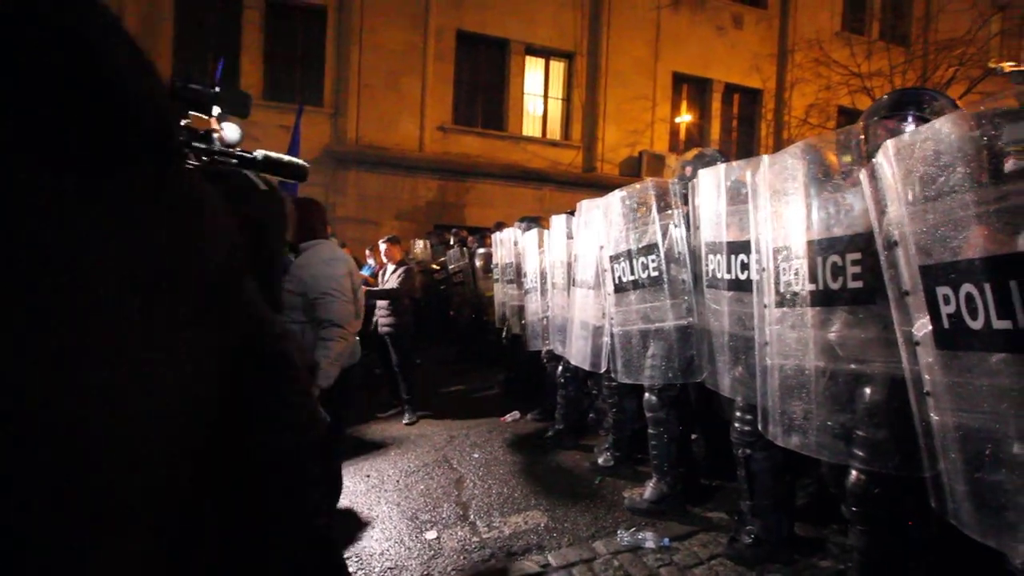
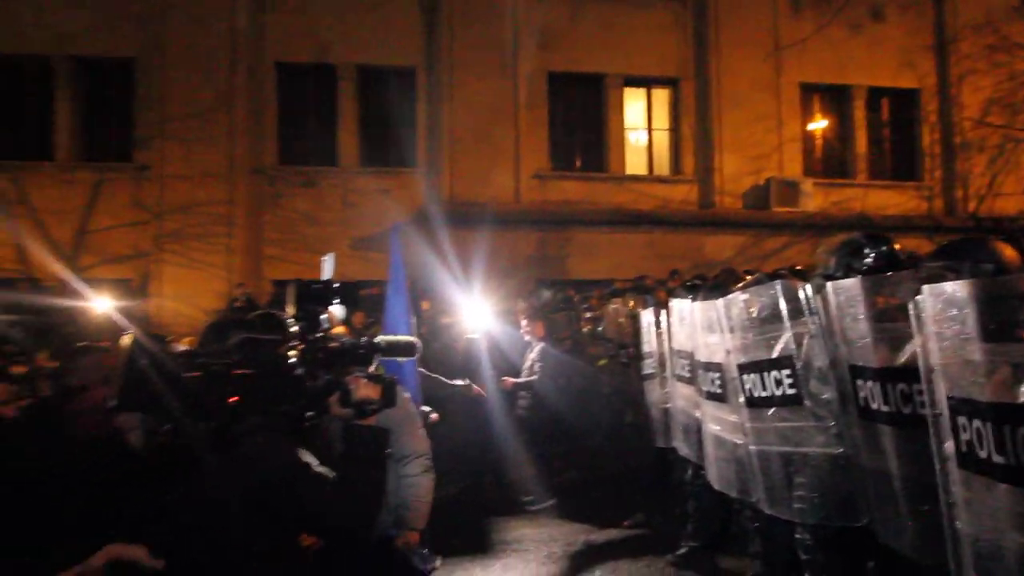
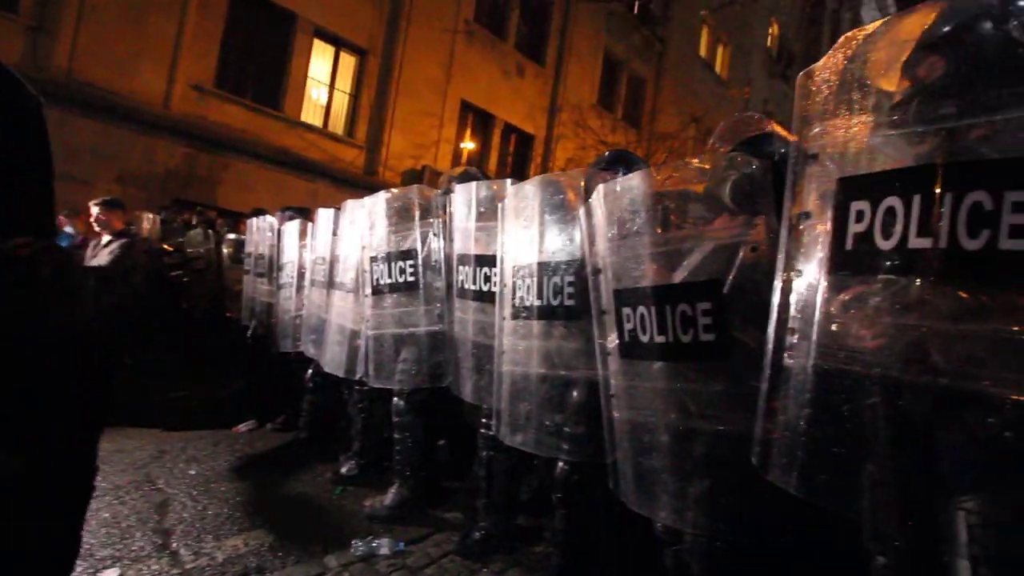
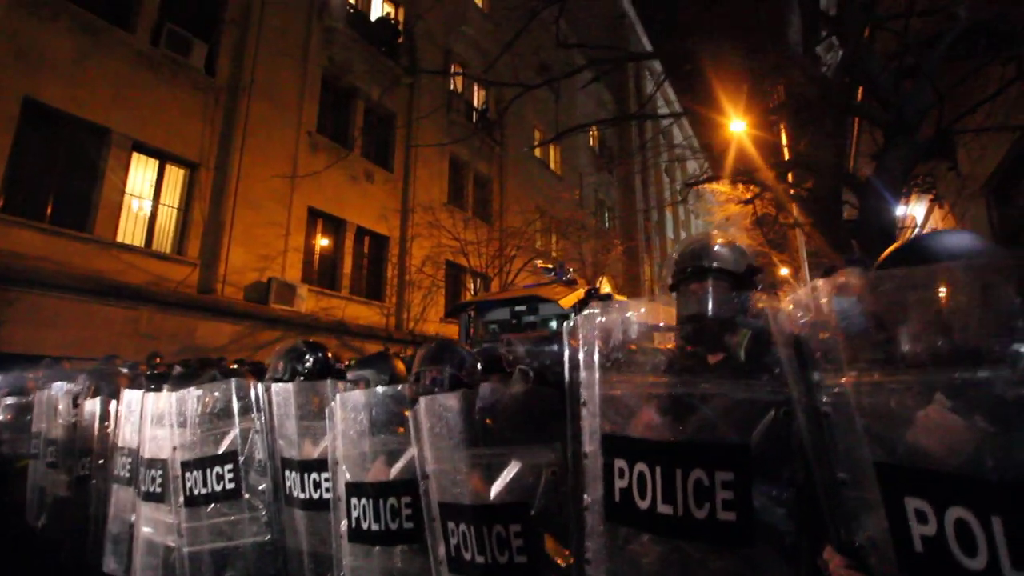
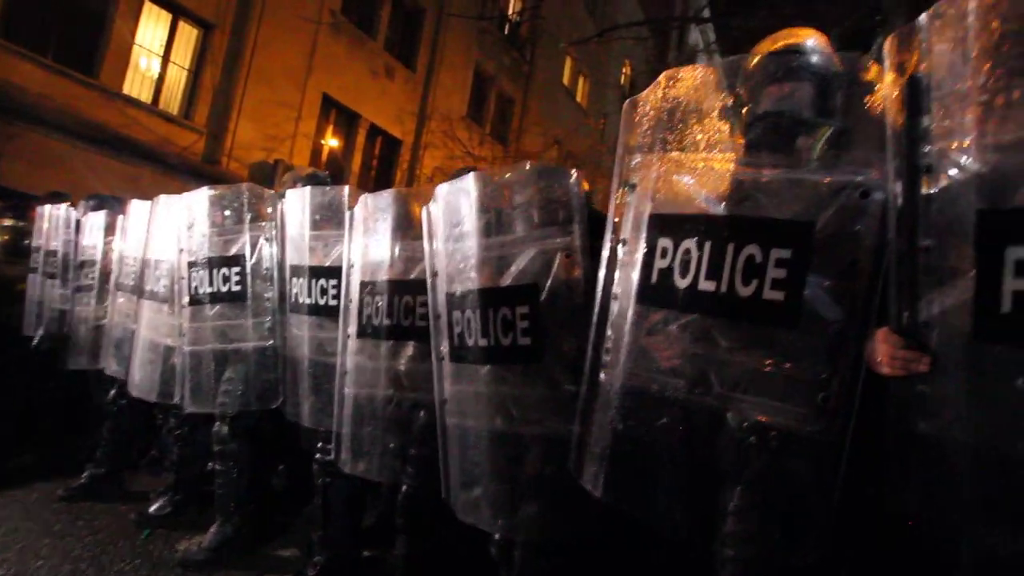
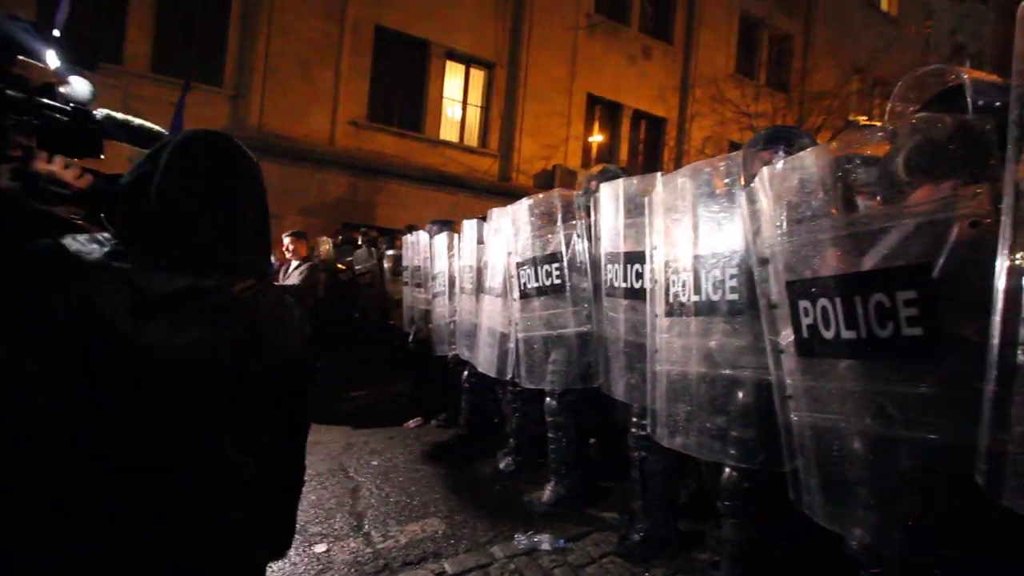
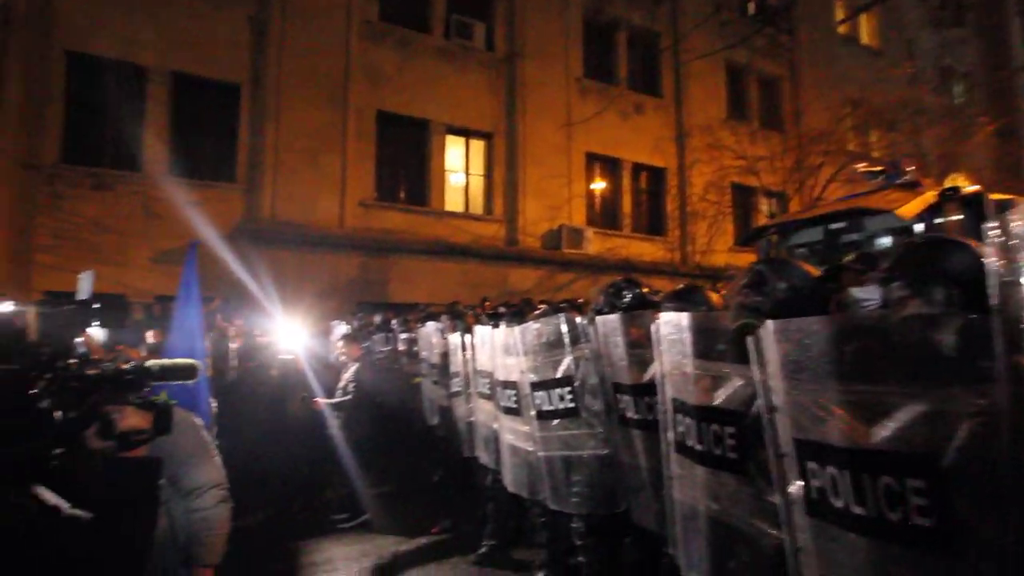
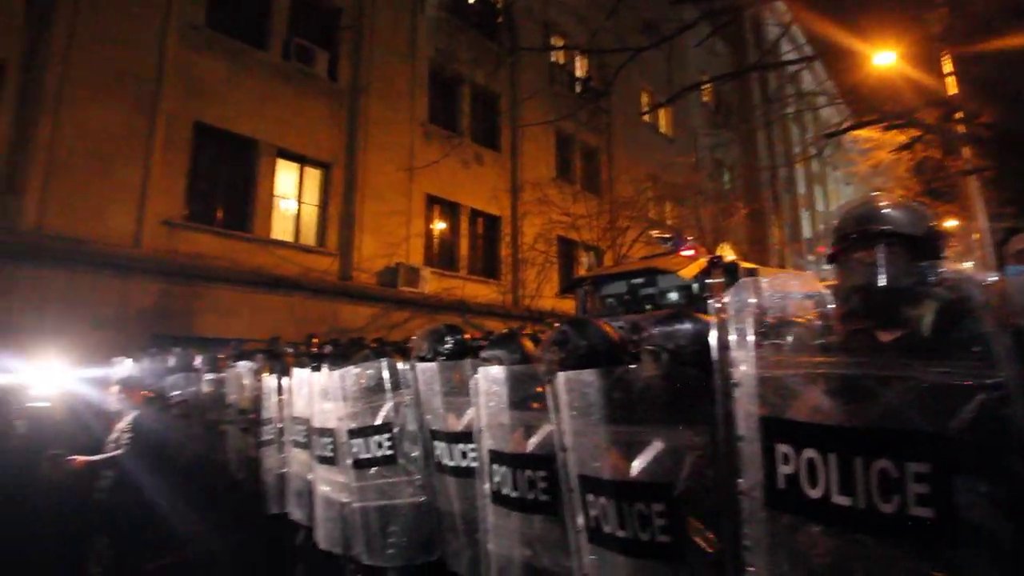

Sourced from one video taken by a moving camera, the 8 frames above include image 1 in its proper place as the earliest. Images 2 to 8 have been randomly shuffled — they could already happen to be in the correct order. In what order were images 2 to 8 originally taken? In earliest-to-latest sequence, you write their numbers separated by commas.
6, 3, 5, 4, 8, 7, 2
